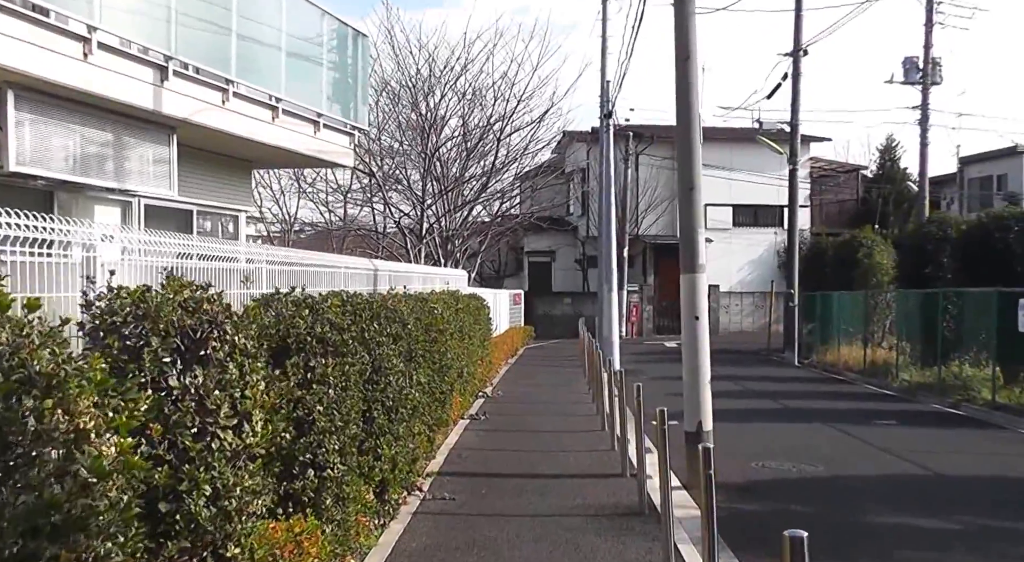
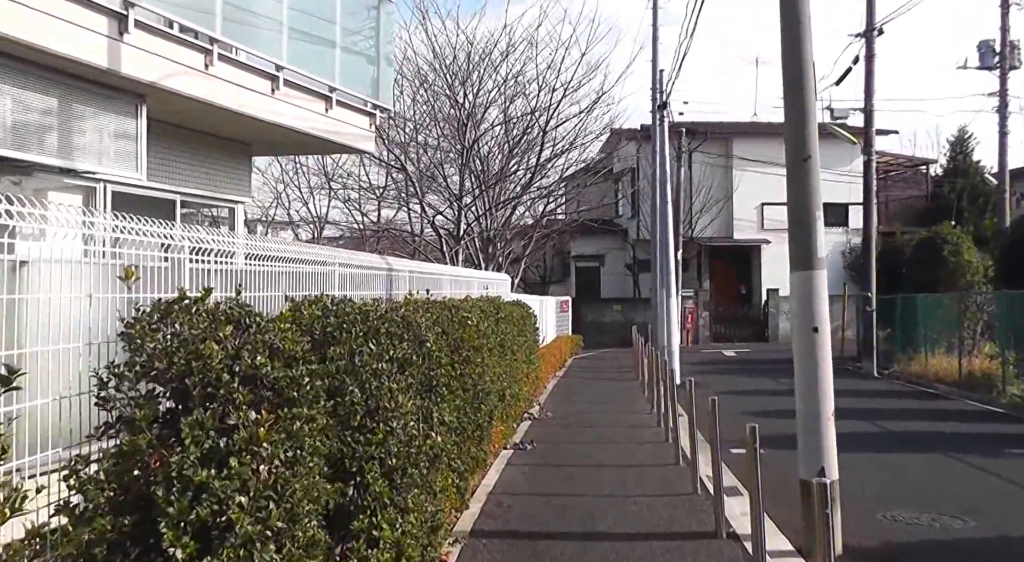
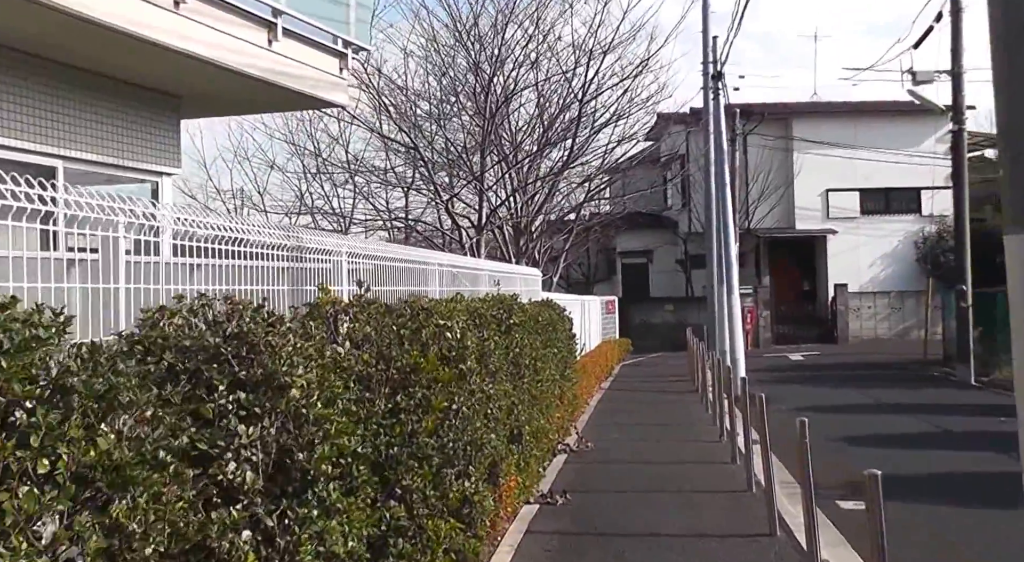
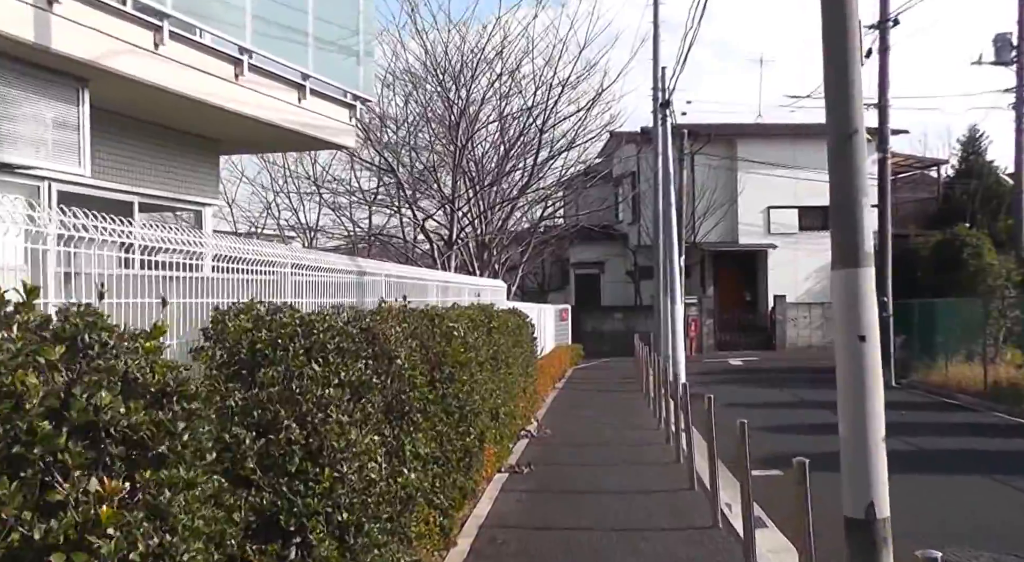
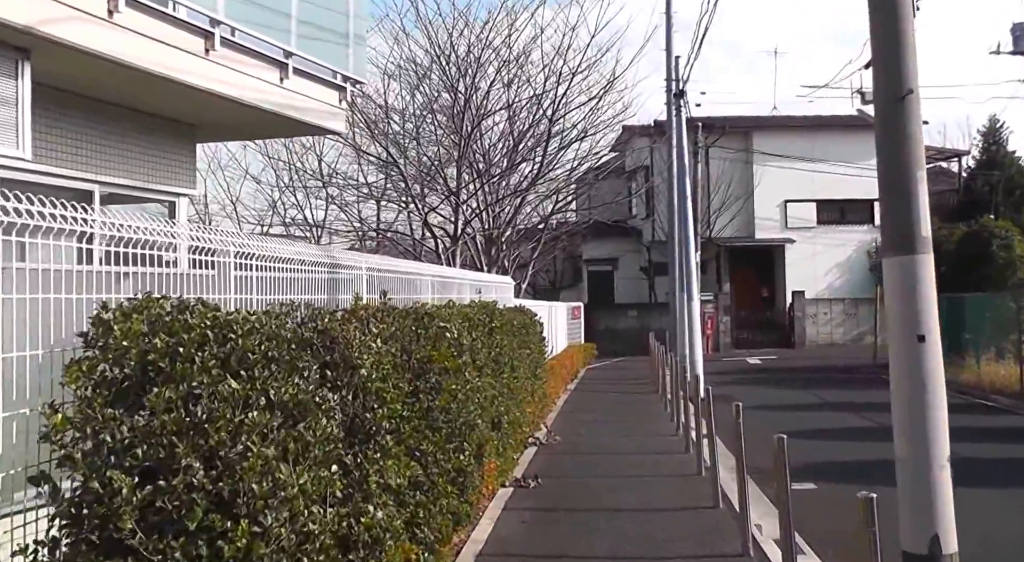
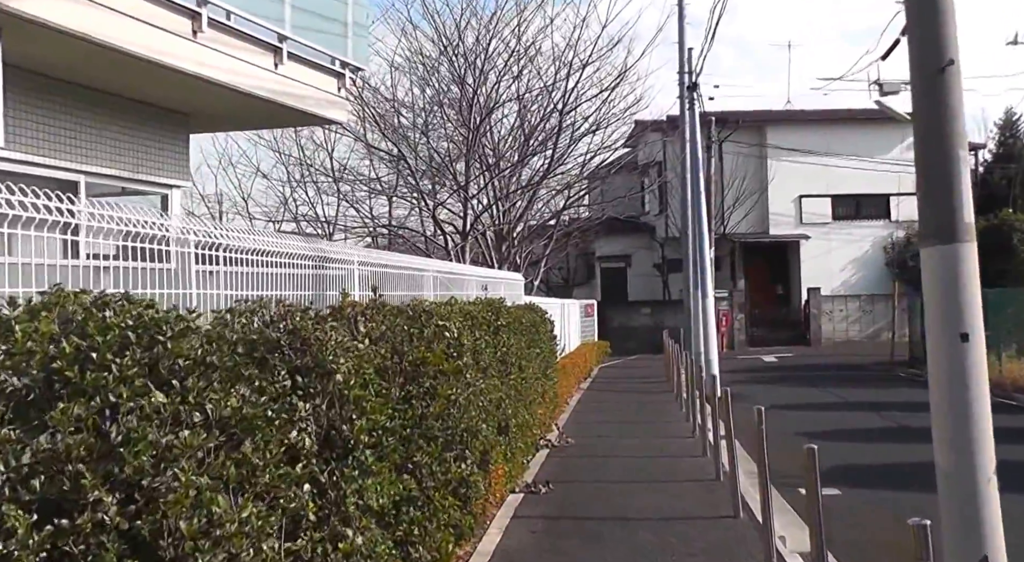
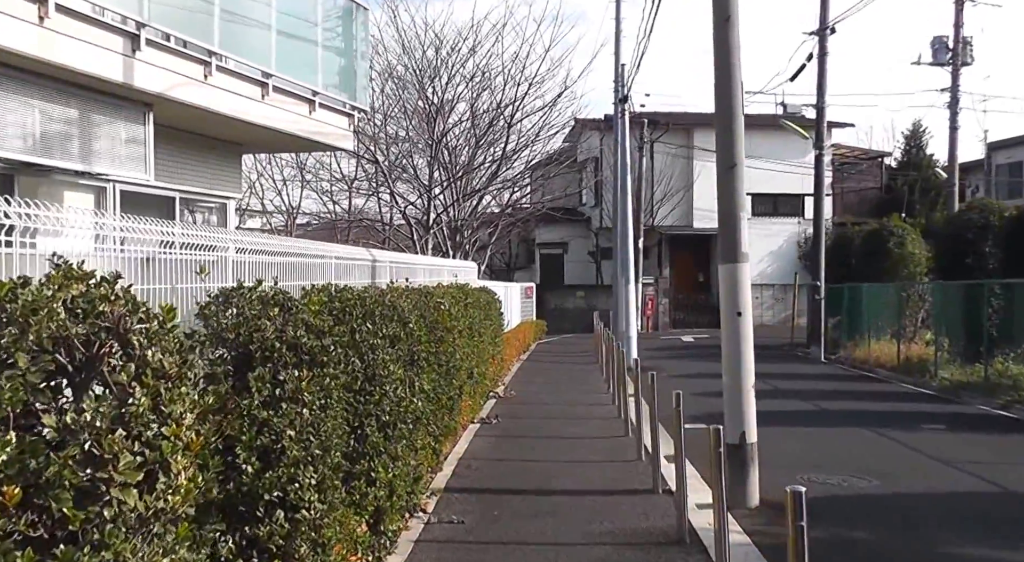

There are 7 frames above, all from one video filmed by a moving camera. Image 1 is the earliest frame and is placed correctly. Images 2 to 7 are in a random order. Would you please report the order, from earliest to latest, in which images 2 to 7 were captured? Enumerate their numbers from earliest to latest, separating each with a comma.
7, 2, 4, 5, 6, 3
